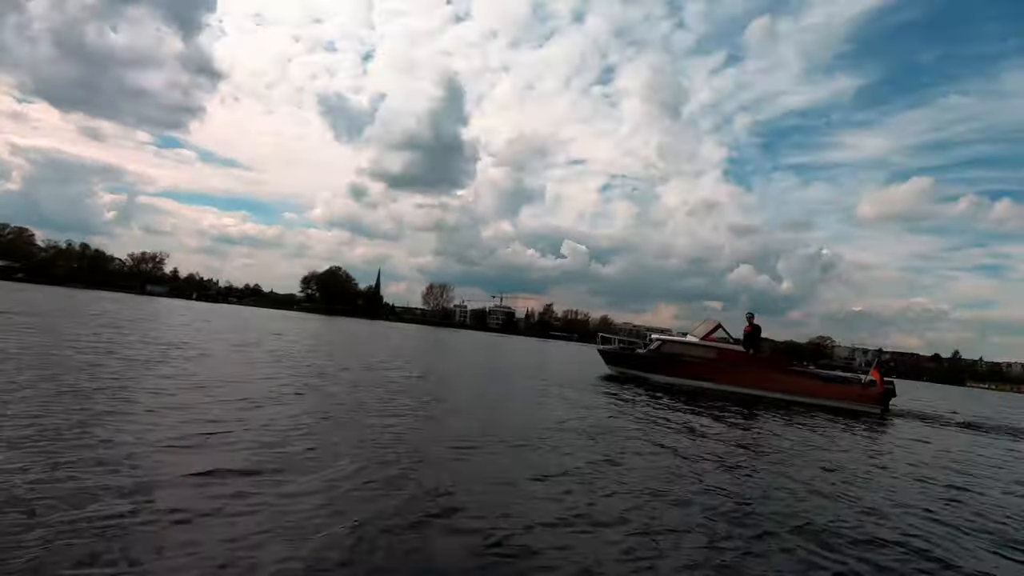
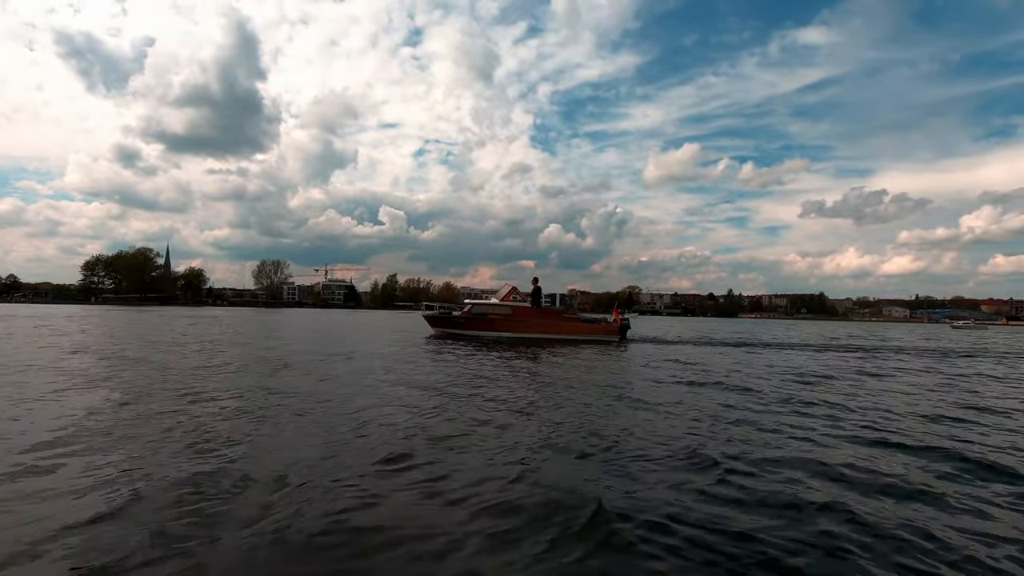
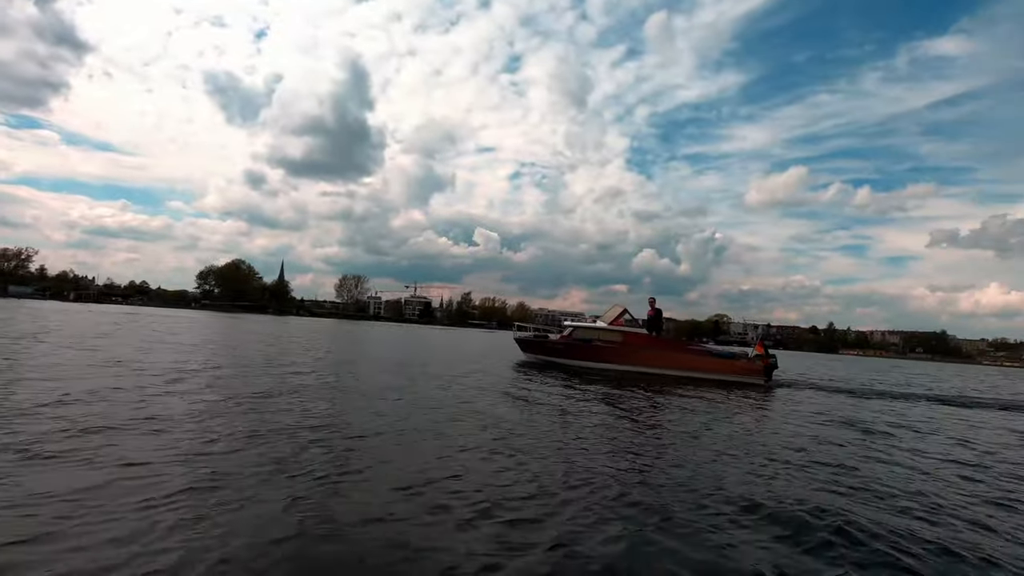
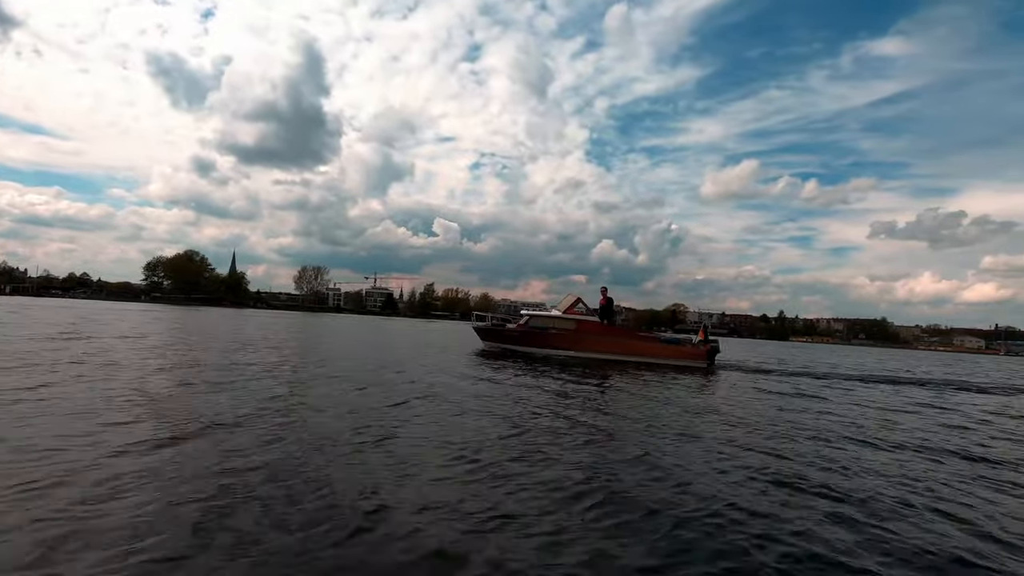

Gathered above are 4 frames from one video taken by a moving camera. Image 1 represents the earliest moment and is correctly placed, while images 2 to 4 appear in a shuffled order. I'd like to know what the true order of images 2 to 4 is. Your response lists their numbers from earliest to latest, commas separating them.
3, 4, 2
